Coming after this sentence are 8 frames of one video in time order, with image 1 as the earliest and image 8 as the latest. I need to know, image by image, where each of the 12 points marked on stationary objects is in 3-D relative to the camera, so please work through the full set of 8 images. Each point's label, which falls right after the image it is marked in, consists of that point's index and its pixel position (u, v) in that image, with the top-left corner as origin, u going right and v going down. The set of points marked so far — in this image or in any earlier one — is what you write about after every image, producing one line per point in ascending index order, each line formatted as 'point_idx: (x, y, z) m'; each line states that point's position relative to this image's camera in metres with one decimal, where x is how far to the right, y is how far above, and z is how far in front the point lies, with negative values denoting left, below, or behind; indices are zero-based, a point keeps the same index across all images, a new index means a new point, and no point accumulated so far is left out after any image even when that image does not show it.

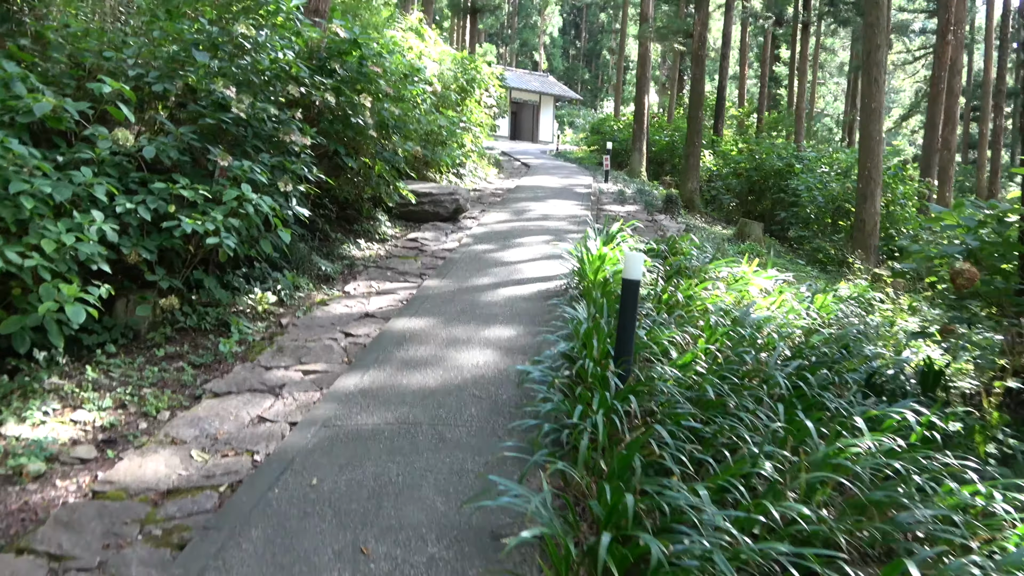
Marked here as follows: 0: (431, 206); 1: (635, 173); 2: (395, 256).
0: (-1.2, +1.2, +9.5) m
1: (+3.4, +3.2, +17.5) m
2: (-1.4, +0.4, +7.6) m
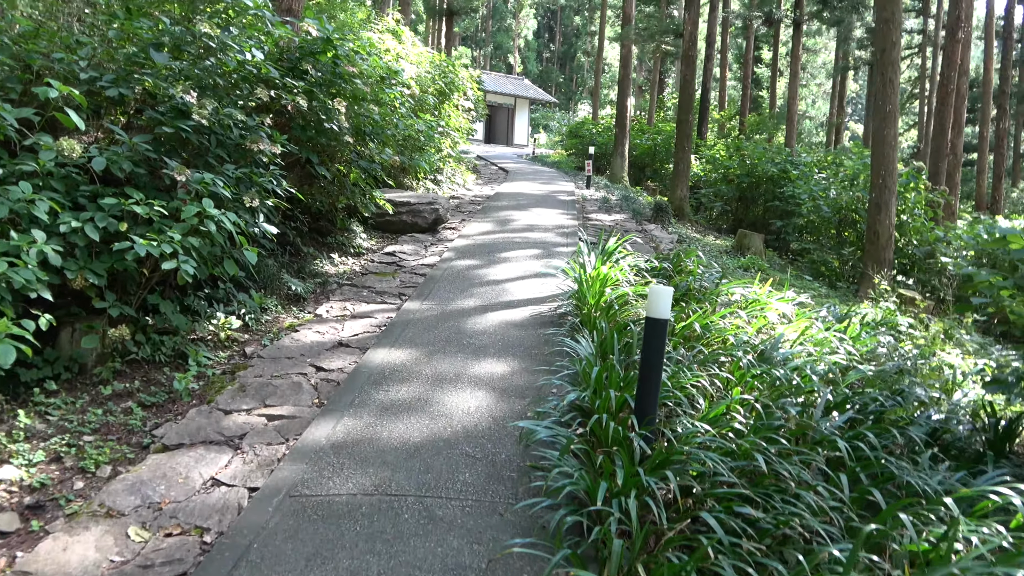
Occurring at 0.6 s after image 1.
0: (-1.5, +1.0, +8.9) m
1: (+2.8, +2.9, +17.1) m
2: (-1.5, +0.2, +7.0) m
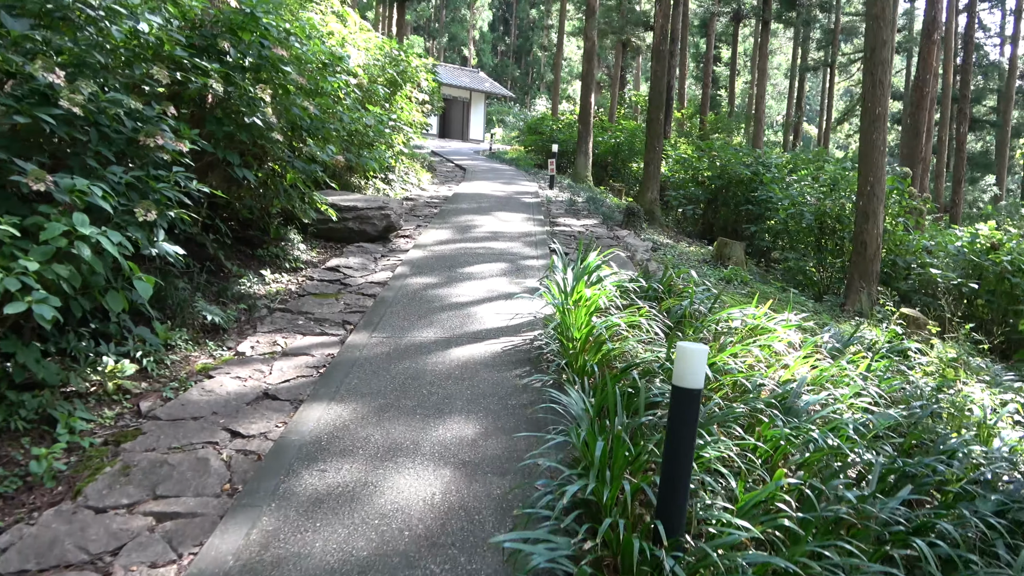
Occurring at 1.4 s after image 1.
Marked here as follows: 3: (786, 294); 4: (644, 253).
0: (-1.9, +0.8, +7.9) m
1: (+1.7, +2.8, +16.3) m
2: (-1.9, 0.0, +6.0) m
3: (+3.2, -0.1, +7.3) m
4: (+1.7, +0.4, +8.2) m
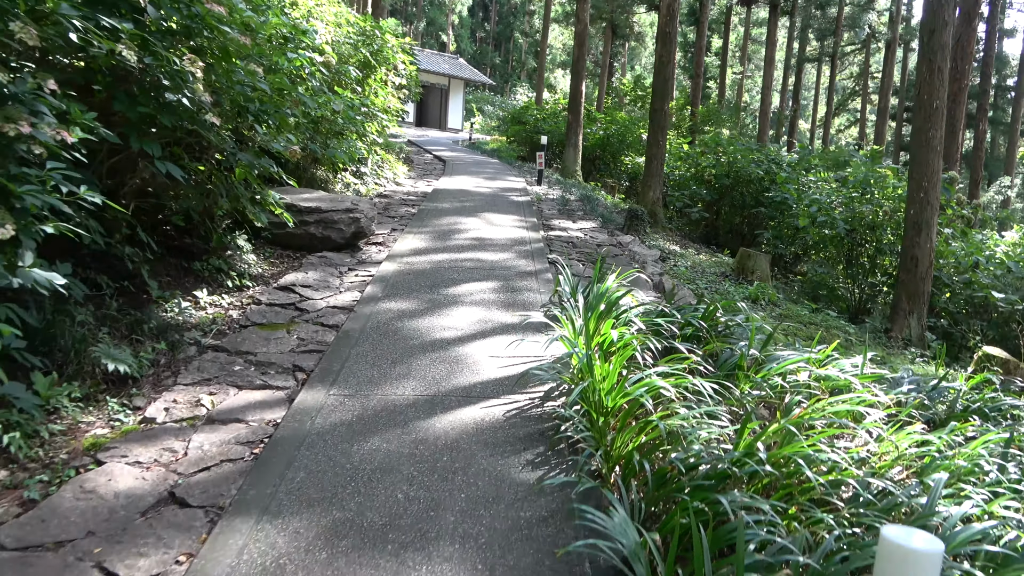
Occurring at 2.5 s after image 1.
0: (-2.0, +0.6, +6.7) m
1: (+1.3, +2.8, +15.2) m
2: (-1.9, -0.2, +4.7) m
3: (+3.1, -0.3, +6.2) m
4: (+1.6, +0.2, +7.1) m
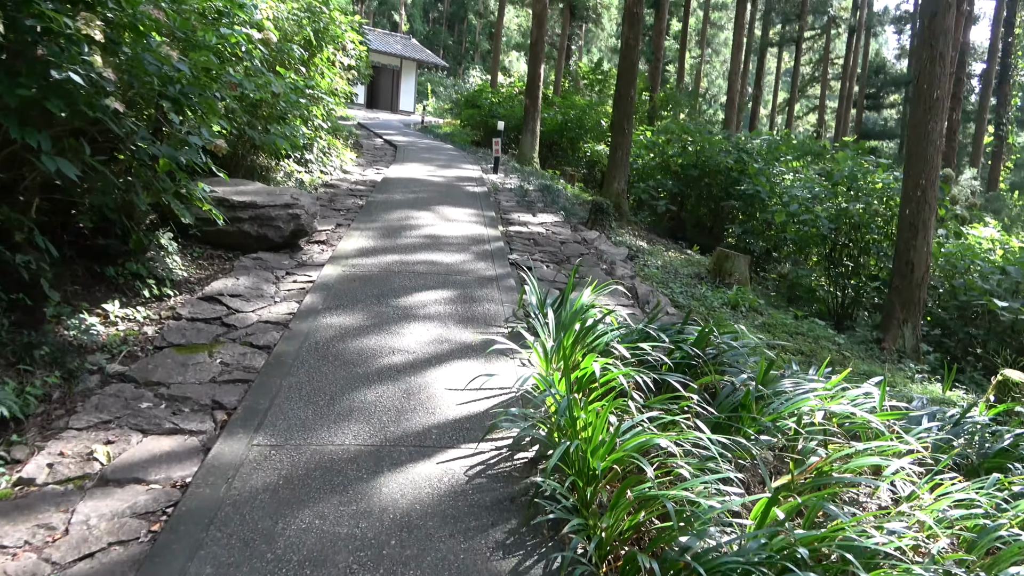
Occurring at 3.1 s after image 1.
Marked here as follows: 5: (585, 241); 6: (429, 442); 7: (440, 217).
0: (-2.4, +0.6, +5.9) m
1: (+0.4, +3.0, +14.6) m
2: (-2.2, -0.3, +4.0) m
3: (+2.8, -0.3, +5.9) m
4: (+1.2, +0.2, +6.6) m
5: (+0.9, +0.6, +7.6) m
6: (-0.4, -0.7, +3.0) m
7: (-0.9, +0.9, +7.7) m
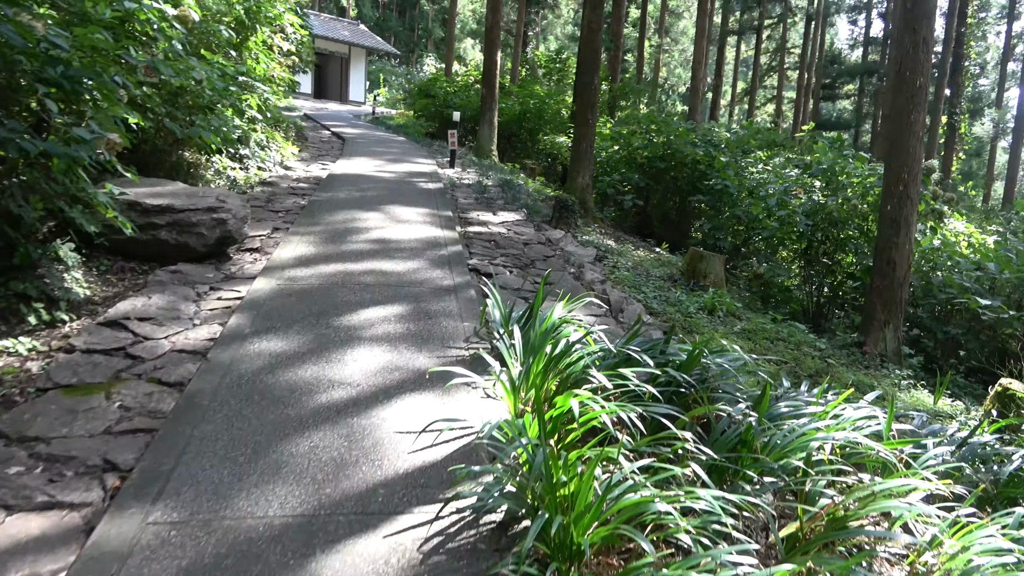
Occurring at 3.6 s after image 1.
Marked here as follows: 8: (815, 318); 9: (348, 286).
0: (-2.8, +0.4, +5.2) m
1: (-0.6, +3.0, +14.0) m
2: (-2.4, -0.5, +3.3) m
3: (+2.4, -0.4, +5.5) m
4: (+0.8, +0.1, +6.1) m
5: (+0.4, +0.5, +7.1) m
6: (-0.5, -0.8, +2.4) m
7: (-1.4, +0.8, +7.0) m
8: (+3.4, -0.3, +7.1) m
9: (-1.2, 0.0, +4.8) m
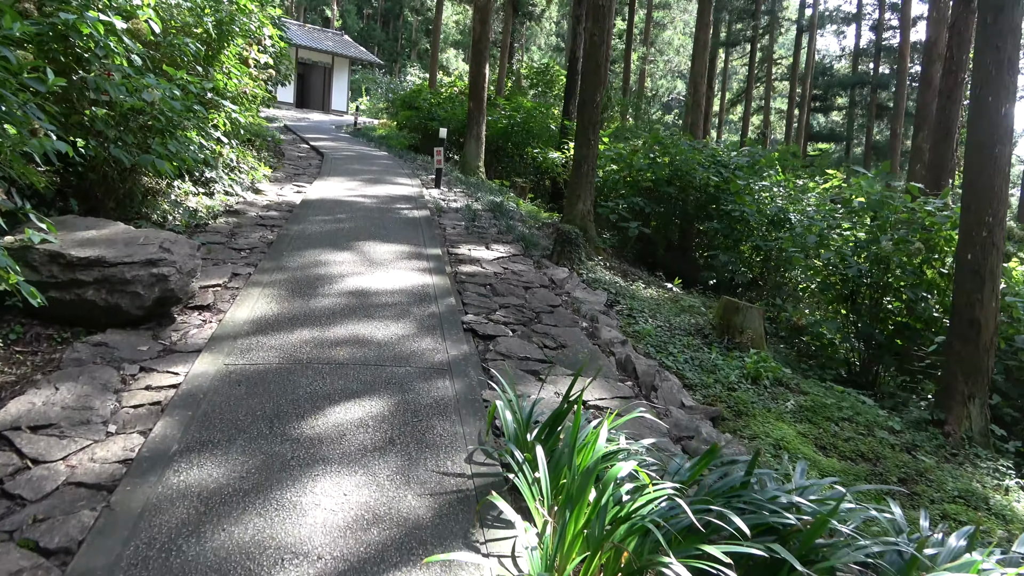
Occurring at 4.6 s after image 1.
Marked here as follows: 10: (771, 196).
0: (-2.7, 0.0, +4.1) m
1: (-0.8, +2.4, +13.0) m
2: (-2.3, -1.0, +2.3) m
3: (+2.5, -0.8, +4.6) m
4: (+0.8, -0.3, +5.2) m
5: (+0.4, 0.0, +6.1) m
6: (-0.4, -1.3, +1.5) m
7: (-1.3, +0.3, +6.0) m
8: (+3.4, -0.8, +6.2) m
9: (-1.2, -0.5, +3.8) m
10: (+3.4, +1.2, +8.3) m
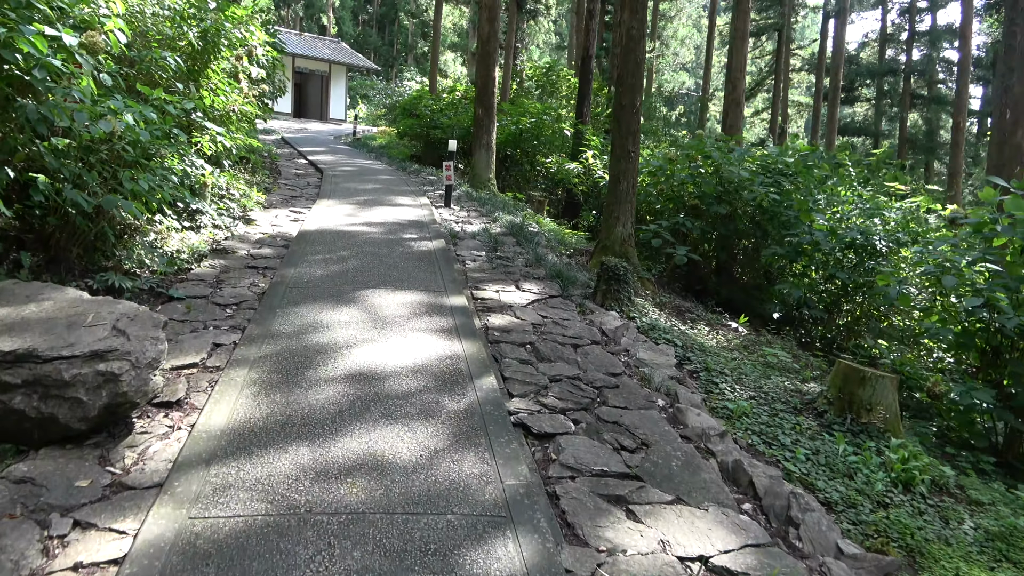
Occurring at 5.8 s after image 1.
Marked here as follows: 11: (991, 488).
0: (-2.3, -0.6, +3.0) m
1: (-0.3, +2.0, +11.9) m
2: (-1.9, -1.5, +1.2) m
3: (+2.9, -1.3, +3.4) m
4: (+1.2, -0.8, +4.0) m
5: (+0.8, -0.4, +5.0) m
6: (0.0, -1.8, +0.3) m
7: (-1.0, -0.2, +4.9) m
8: (+3.8, -1.3, +5.0) m
9: (-0.8, -1.0, +2.7) m
10: (+3.8, +0.8, +7.2) m
11: (+2.7, -1.2, +3.8) m
